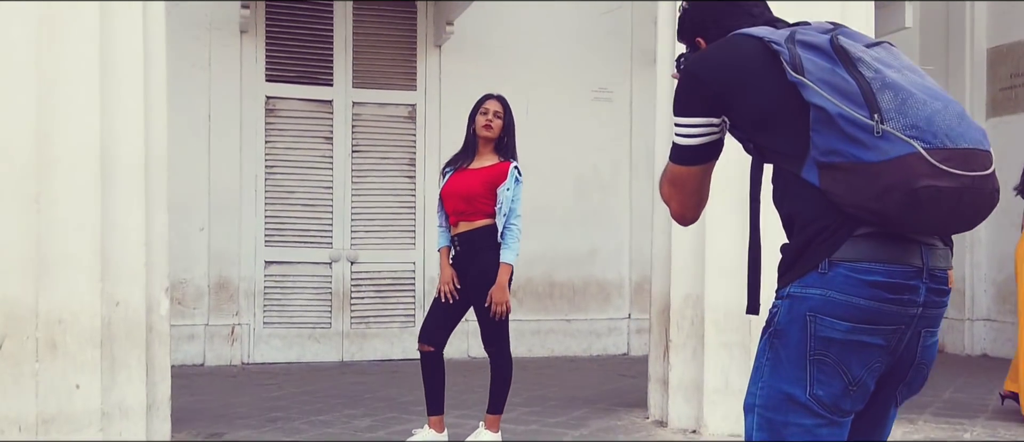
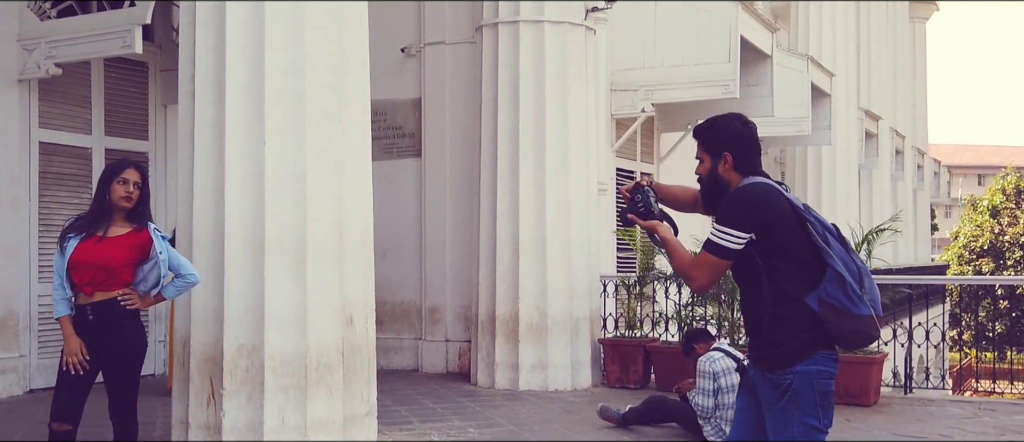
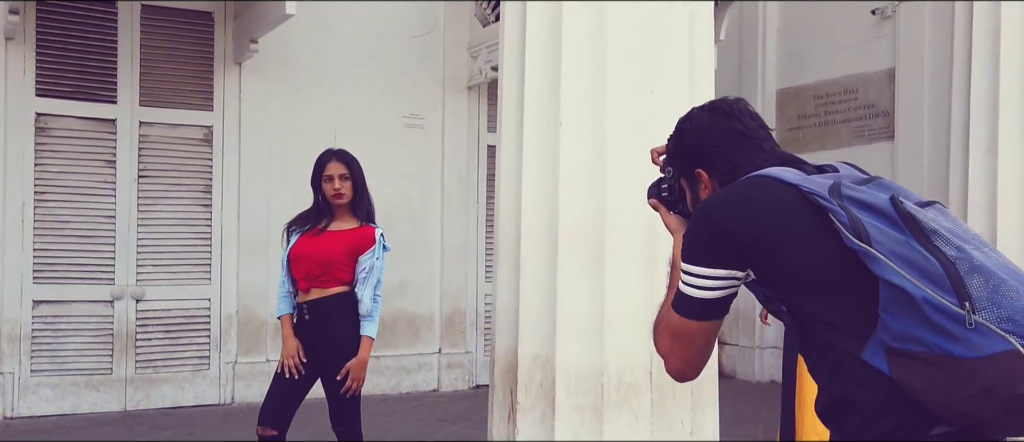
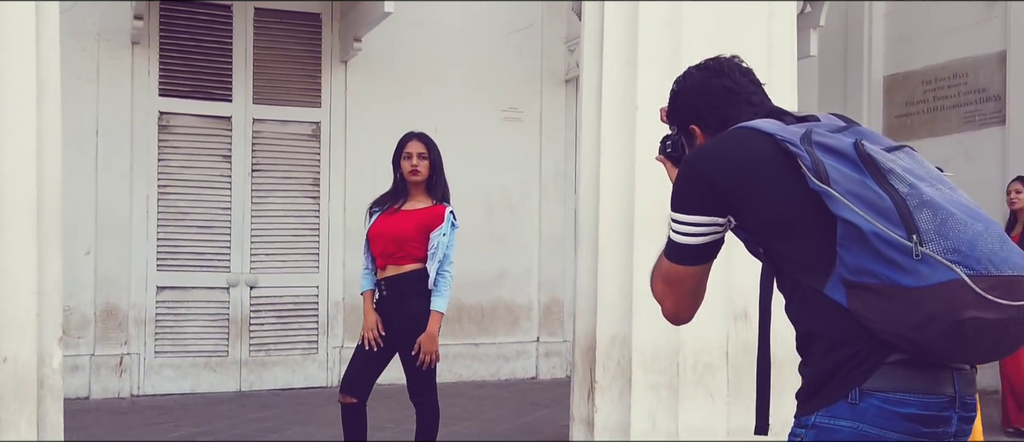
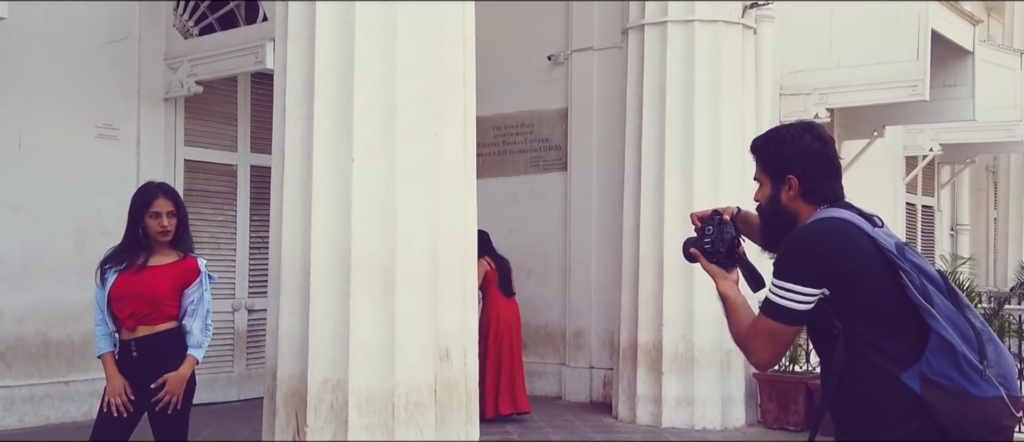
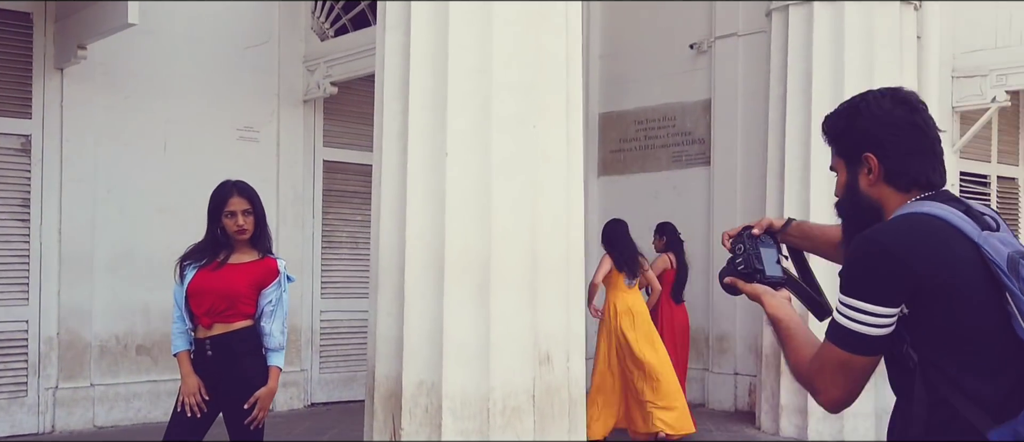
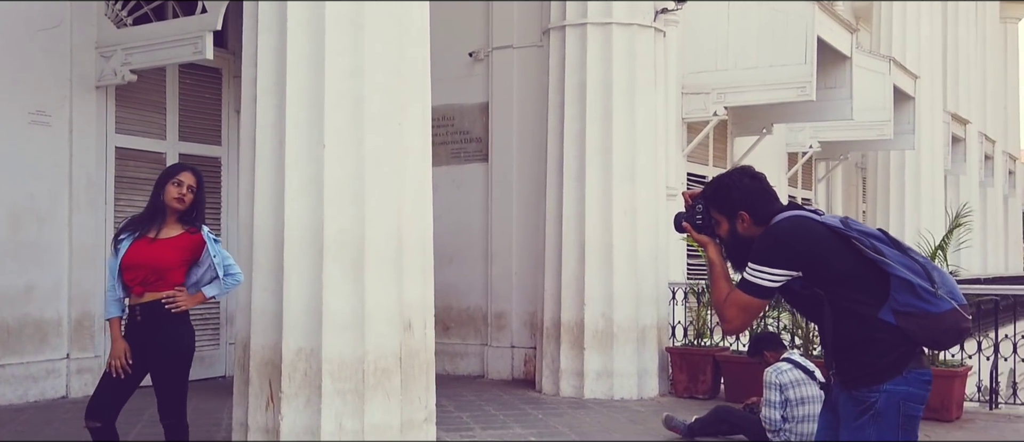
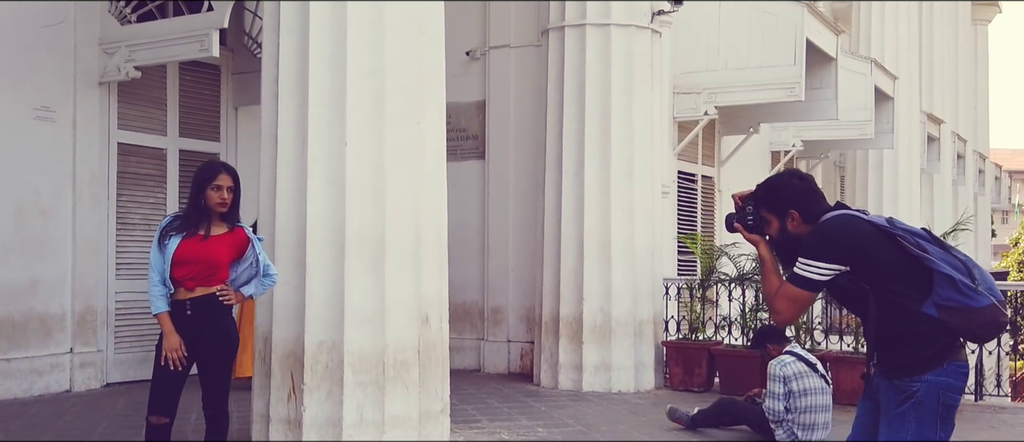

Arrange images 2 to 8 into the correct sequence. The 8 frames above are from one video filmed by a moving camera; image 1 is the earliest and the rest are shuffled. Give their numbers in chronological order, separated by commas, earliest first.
4, 3, 6, 5, 7, 8, 2
